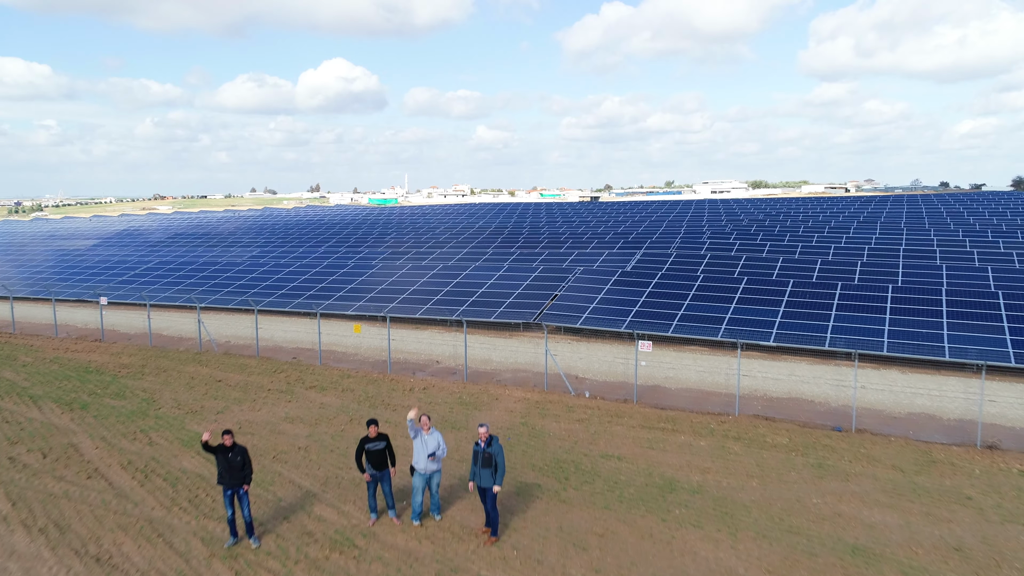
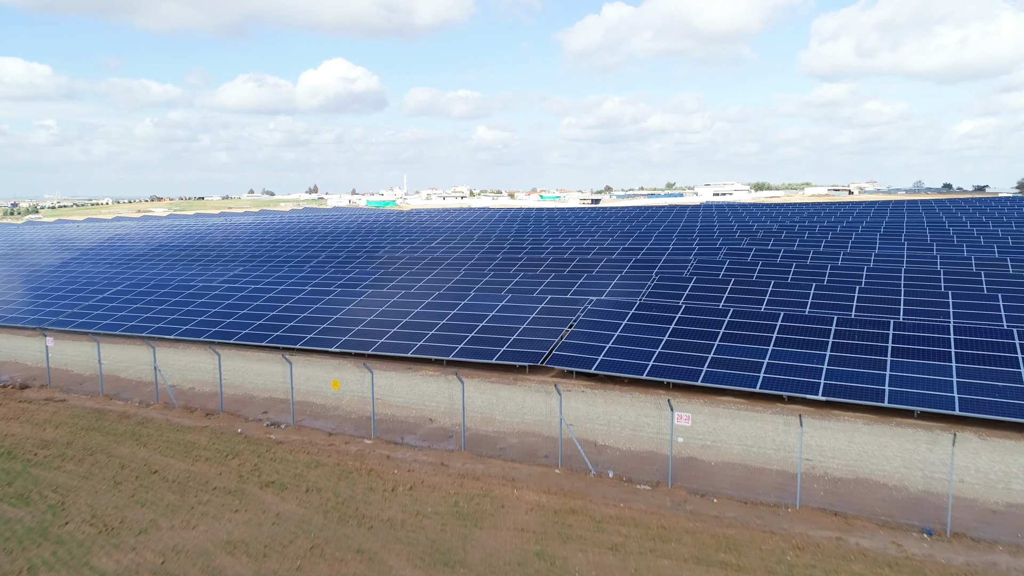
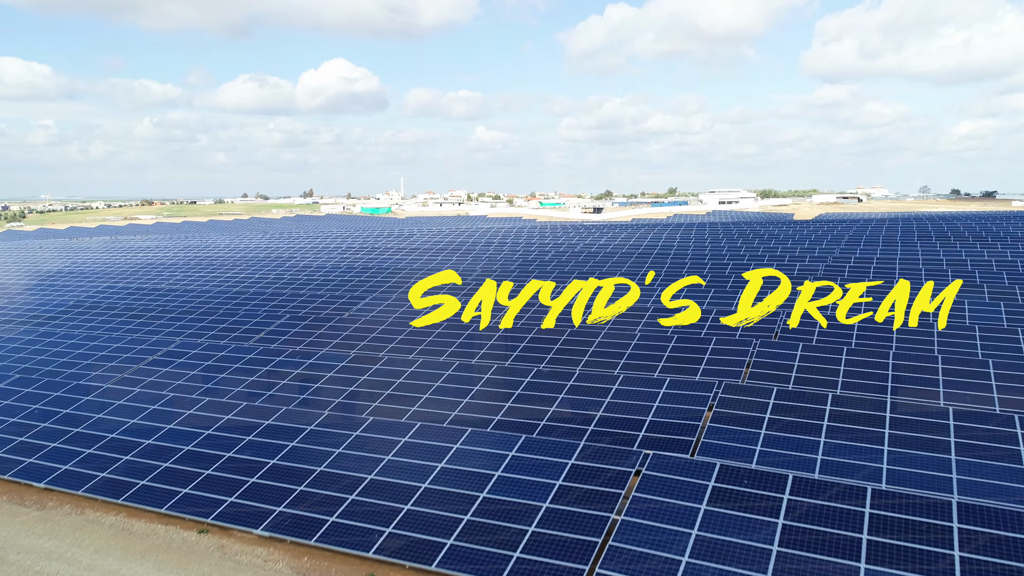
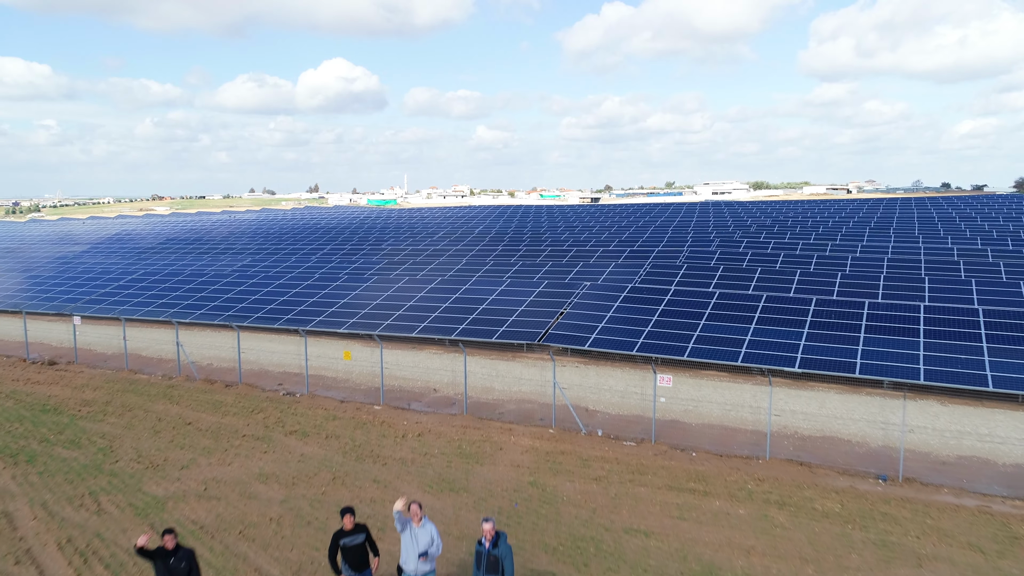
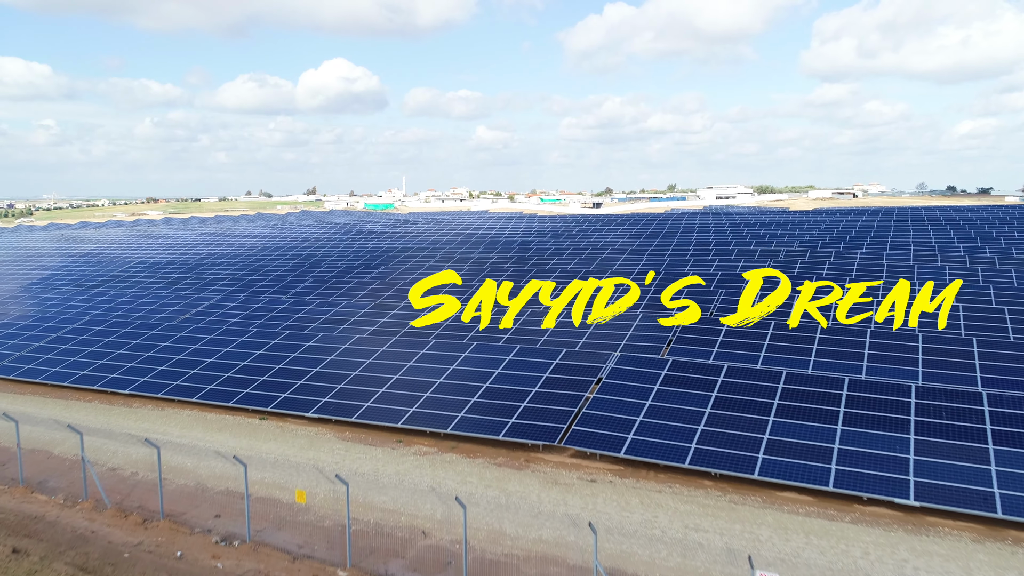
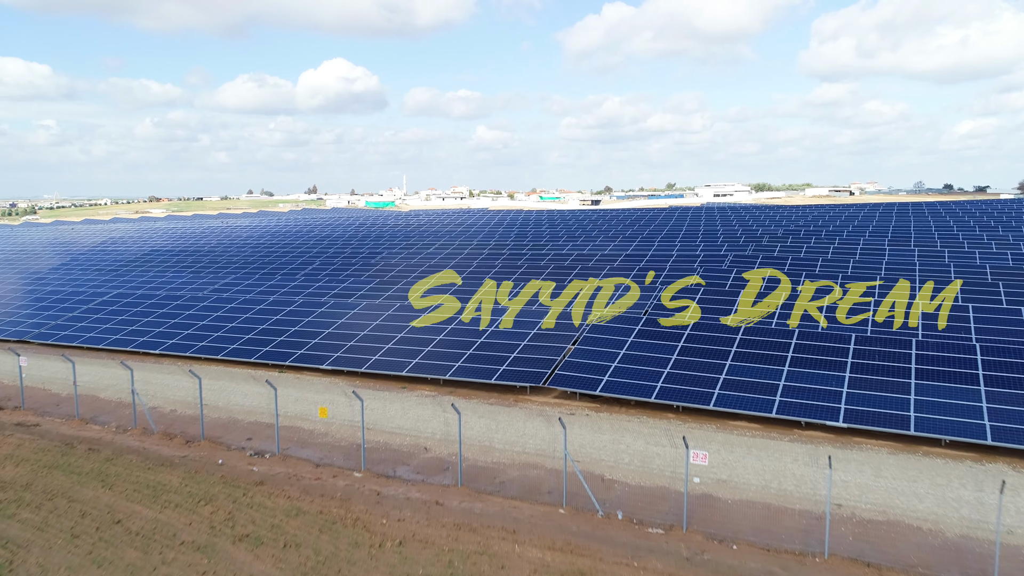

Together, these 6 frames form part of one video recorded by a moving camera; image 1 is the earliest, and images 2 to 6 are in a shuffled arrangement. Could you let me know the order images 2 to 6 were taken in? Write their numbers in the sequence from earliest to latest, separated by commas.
4, 2, 6, 5, 3
